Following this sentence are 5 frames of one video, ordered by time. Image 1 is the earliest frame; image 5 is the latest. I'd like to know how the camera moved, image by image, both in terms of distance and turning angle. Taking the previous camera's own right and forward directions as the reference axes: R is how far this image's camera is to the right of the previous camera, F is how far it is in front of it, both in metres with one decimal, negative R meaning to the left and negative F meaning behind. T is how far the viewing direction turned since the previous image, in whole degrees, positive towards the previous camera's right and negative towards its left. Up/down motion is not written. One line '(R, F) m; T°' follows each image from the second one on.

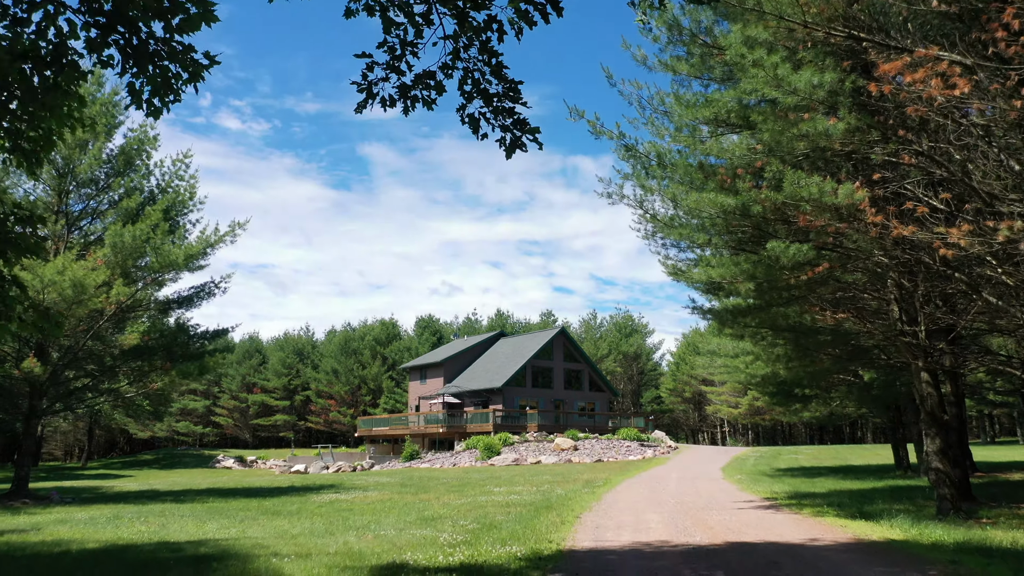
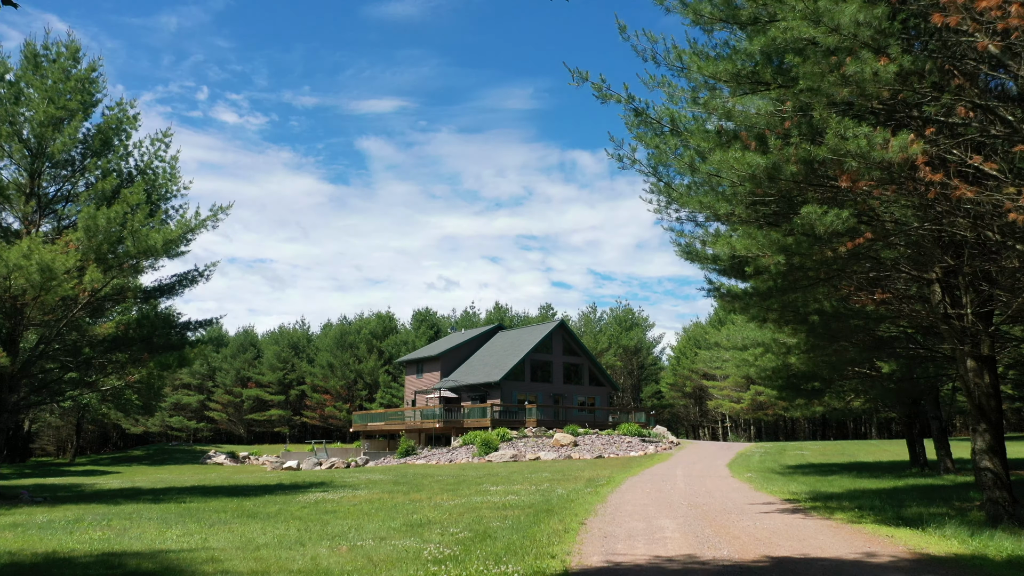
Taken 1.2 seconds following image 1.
(0.0, +1.0) m; 0°
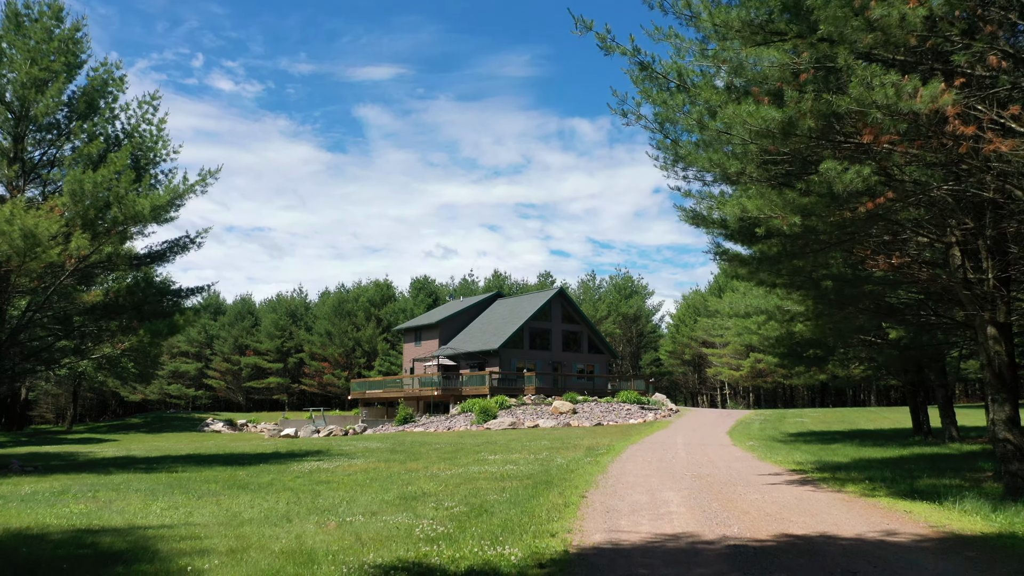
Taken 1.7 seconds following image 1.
(0.0, +0.4) m; 0°
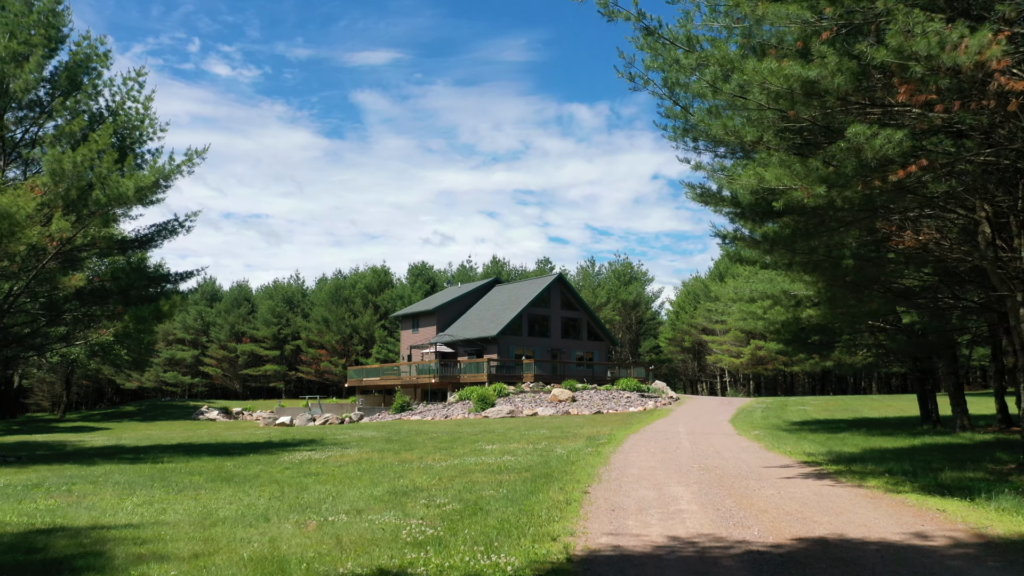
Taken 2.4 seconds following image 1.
(0.0, +0.6) m; 0°
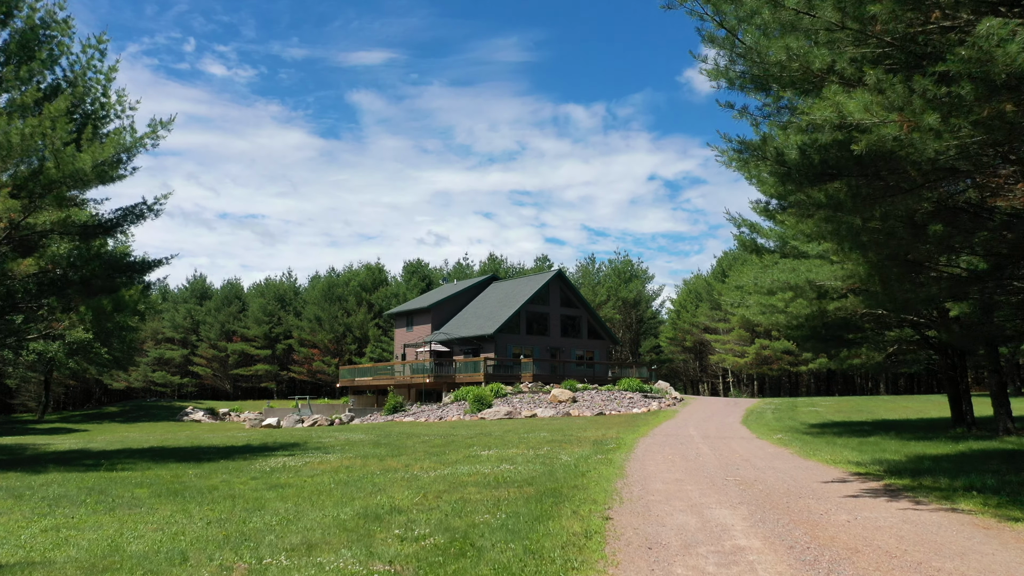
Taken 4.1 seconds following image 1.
(0.0, +1.6) m; 0°
